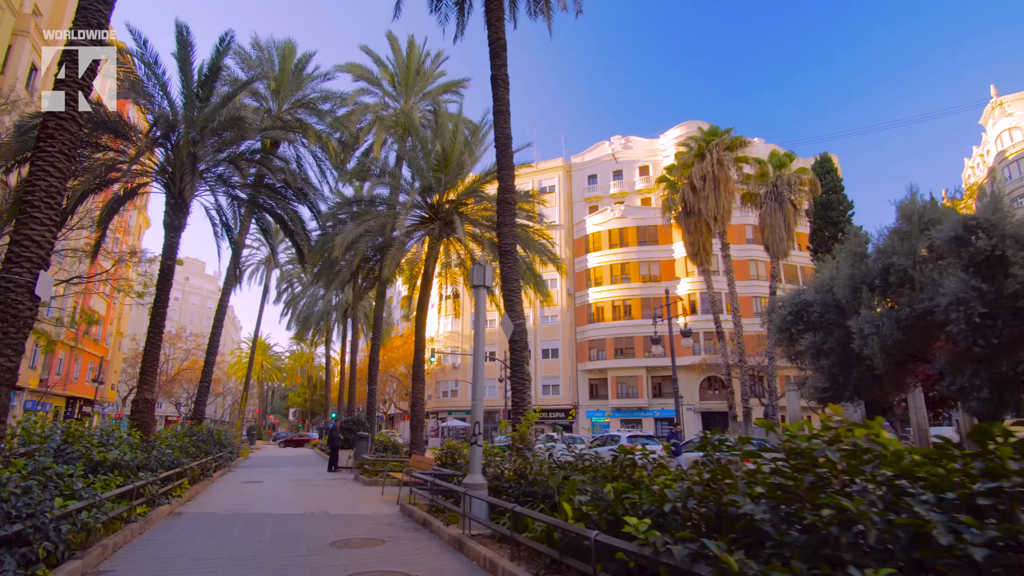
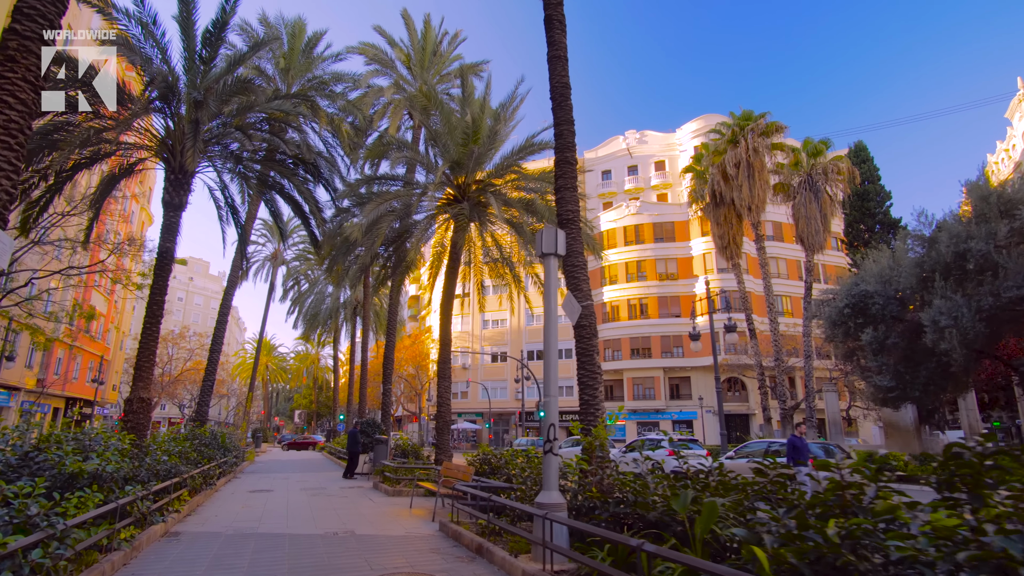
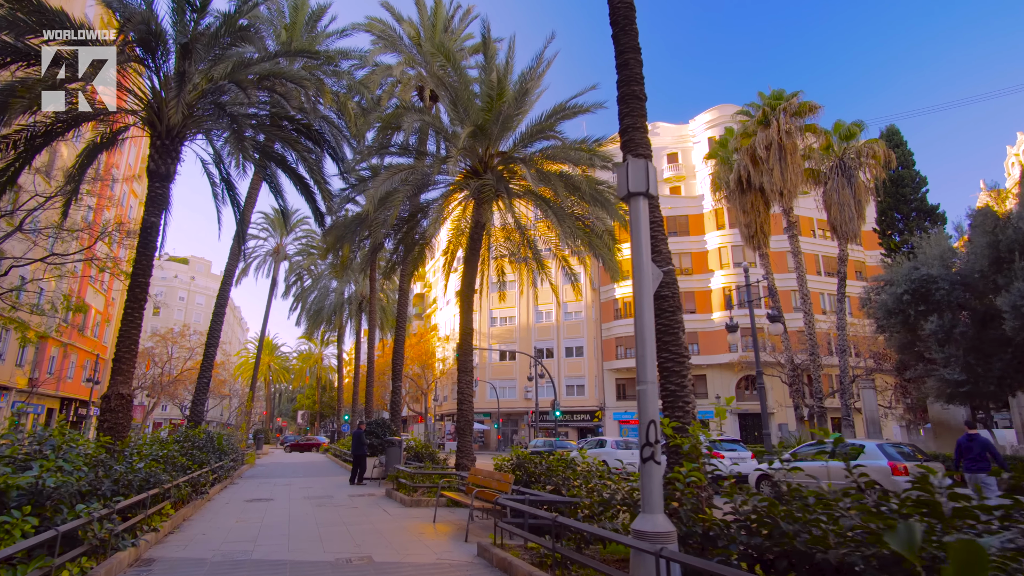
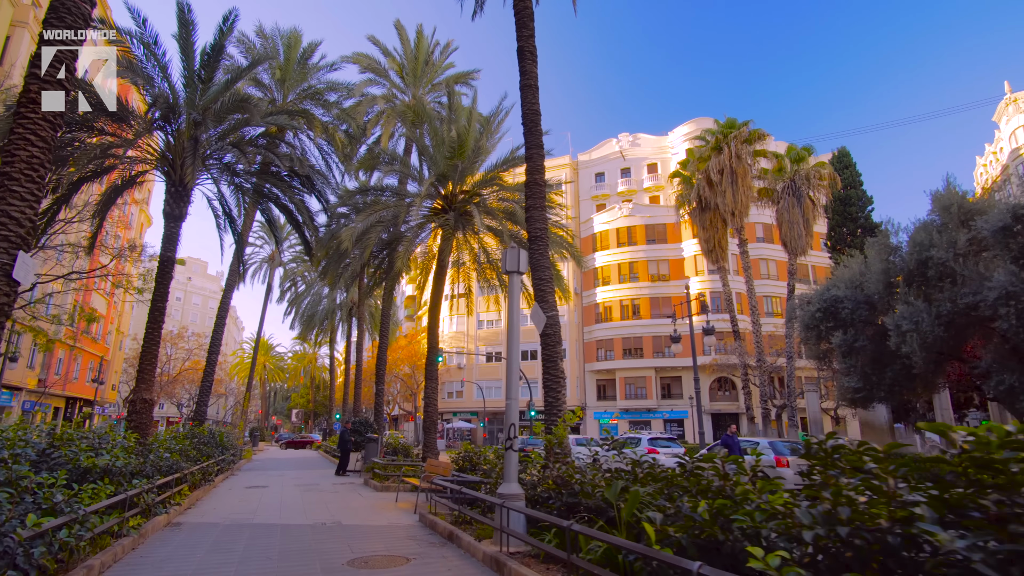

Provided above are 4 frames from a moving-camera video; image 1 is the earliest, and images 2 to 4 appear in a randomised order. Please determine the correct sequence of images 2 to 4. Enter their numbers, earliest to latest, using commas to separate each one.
4, 2, 3
